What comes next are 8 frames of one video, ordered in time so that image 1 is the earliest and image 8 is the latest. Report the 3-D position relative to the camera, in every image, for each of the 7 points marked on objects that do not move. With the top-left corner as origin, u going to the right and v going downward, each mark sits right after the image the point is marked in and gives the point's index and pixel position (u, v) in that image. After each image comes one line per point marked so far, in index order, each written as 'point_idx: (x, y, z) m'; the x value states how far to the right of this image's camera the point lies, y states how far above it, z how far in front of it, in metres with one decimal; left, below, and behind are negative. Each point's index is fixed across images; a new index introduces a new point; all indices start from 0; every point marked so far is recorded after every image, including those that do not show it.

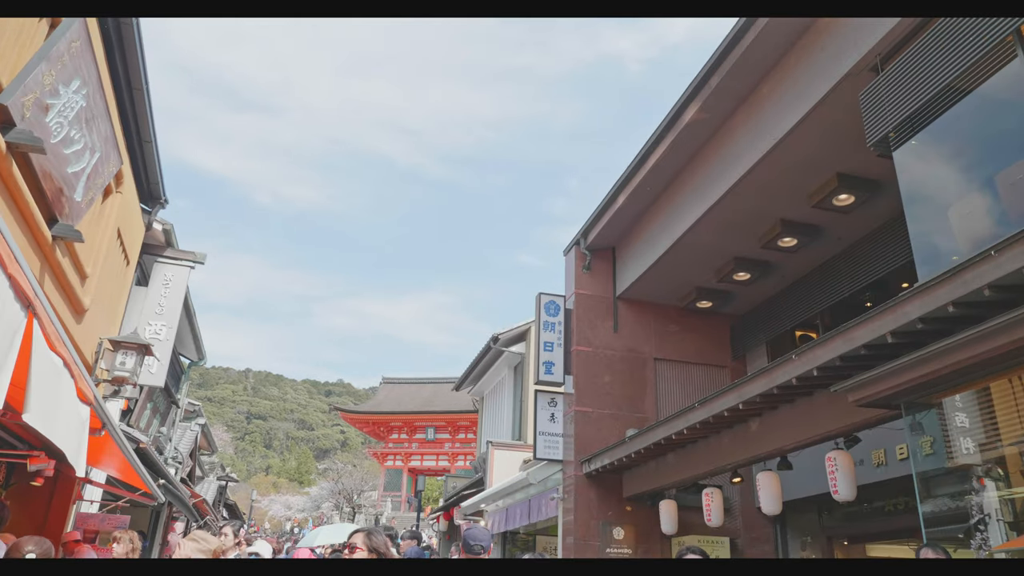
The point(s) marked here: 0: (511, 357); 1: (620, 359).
0: (-0.1, -2.0, +18.8) m
1: (+1.9, -1.3, +12.2) m
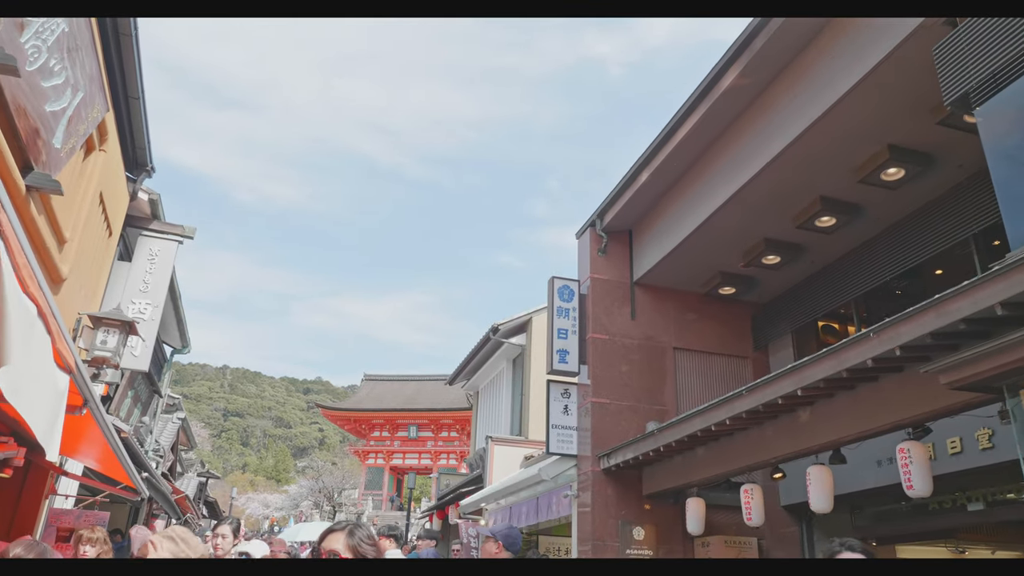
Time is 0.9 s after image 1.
0: (-0.1, -1.7, +18.1) m
1: (+2.1, -1.0, +11.5) m
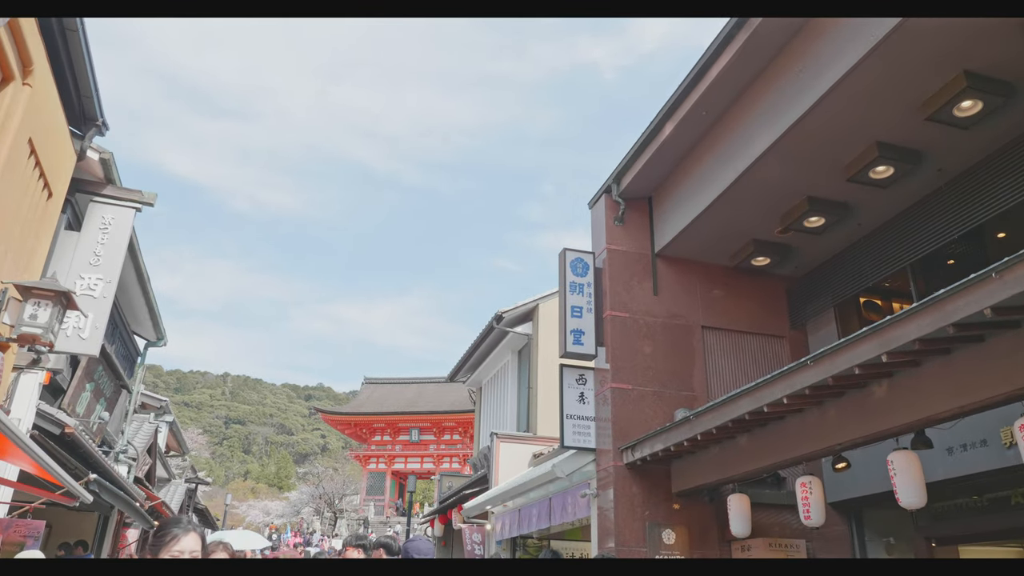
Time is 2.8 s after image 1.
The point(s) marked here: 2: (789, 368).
0: (+0.1, -1.3, +16.8) m
1: (+2.2, -0.6, +10.2) m
2: (+2.6, -0.7, +6.3) m
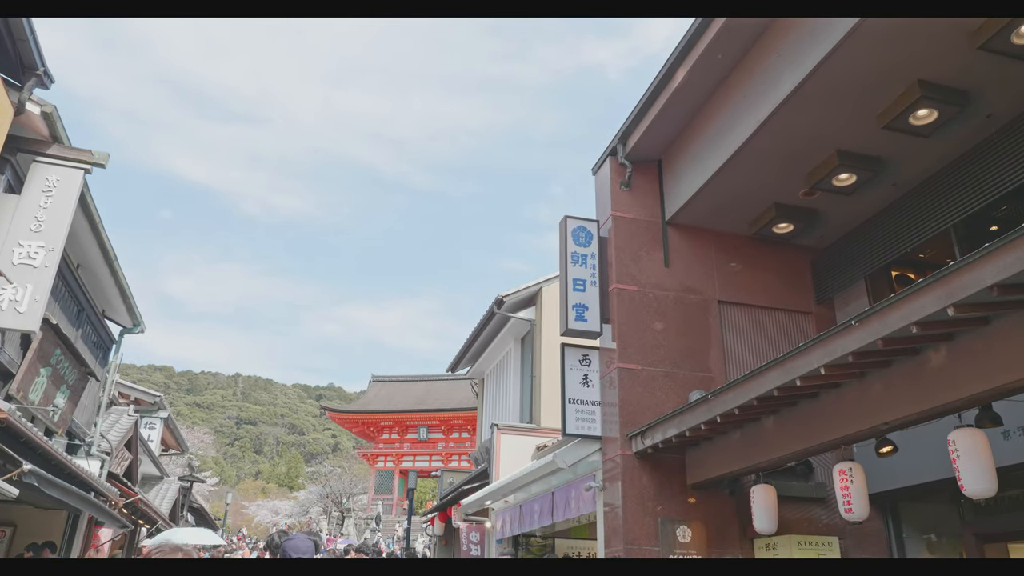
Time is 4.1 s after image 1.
0: (+0.1, -0.9, +15.8) m
1: (+2.2, -0.2, +9.2) m
2: (+2.5, -0.3, +5.3) m
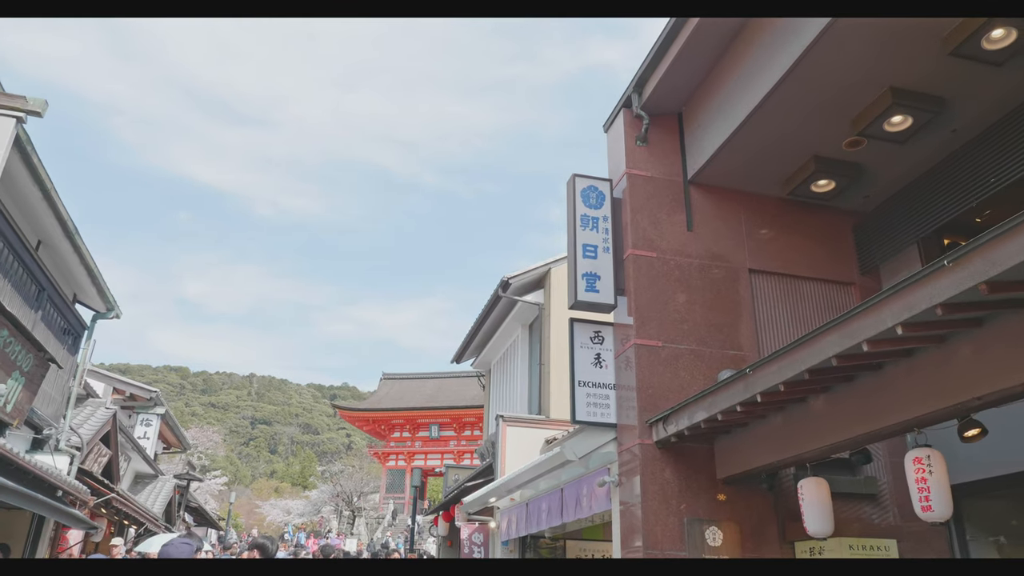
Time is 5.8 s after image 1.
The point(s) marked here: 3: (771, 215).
0: (+0.2, -0.5, +14.7) m
1: (+2.2, +0.2, +8.0) m
2: (+2.4, 0.0, +4.2) m
3: (+3.3, +0.9, +8.7) m
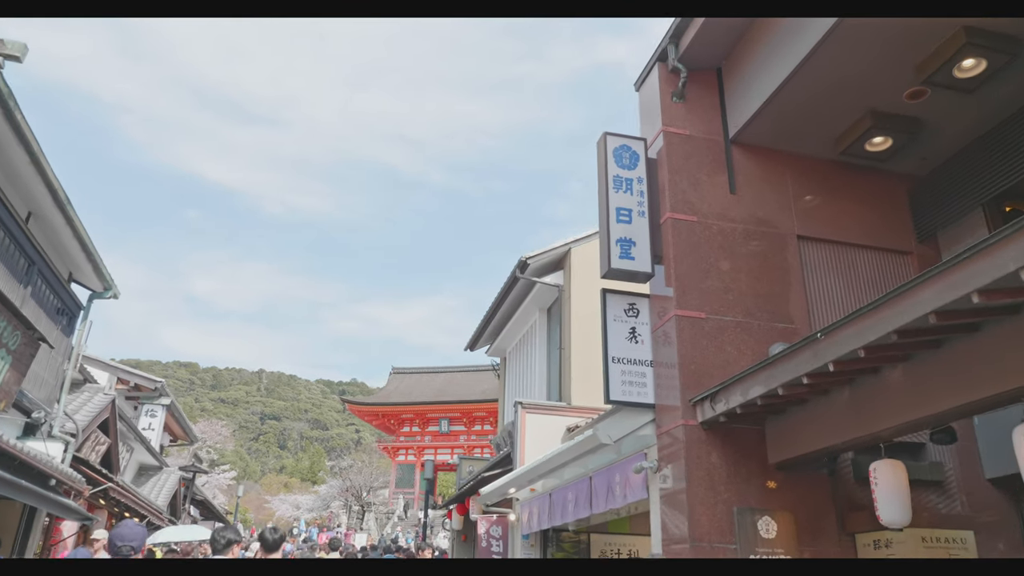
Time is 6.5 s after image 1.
0: (+0.6, -0.2, +14.0) m
1: (+2.5, +0.6, +7.3) m
2: (+2.6, +0.4, +3.5) m
3: (+3.6, +1.3, +7.9) m
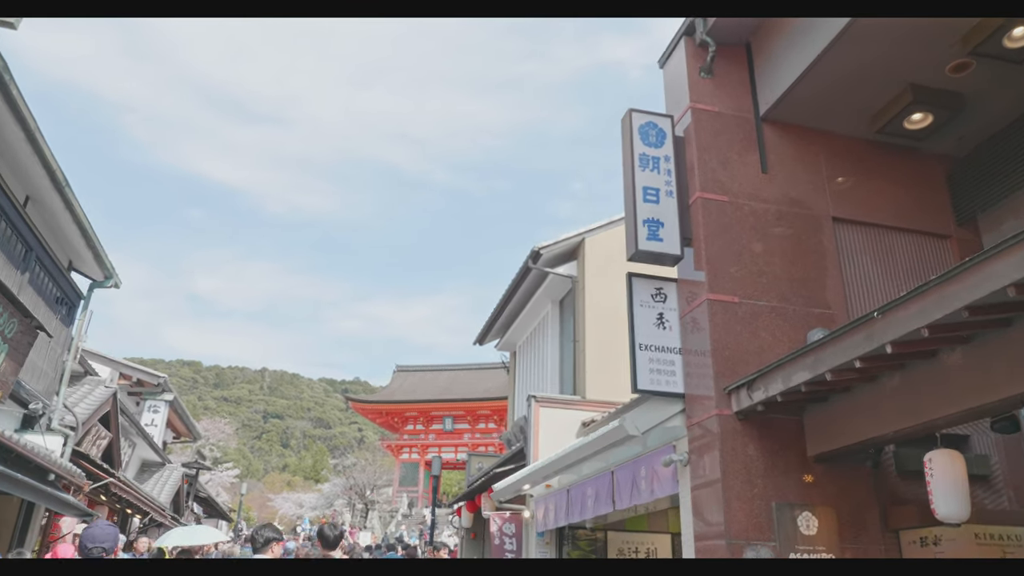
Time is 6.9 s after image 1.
0: (+0.8, 0.0, +13.6) m
1: (+2.7, +0.7, +6.9) m
2: (+2.8, +0.5, +3.1) m
3: (+3.8, +1.4, +7.6) m
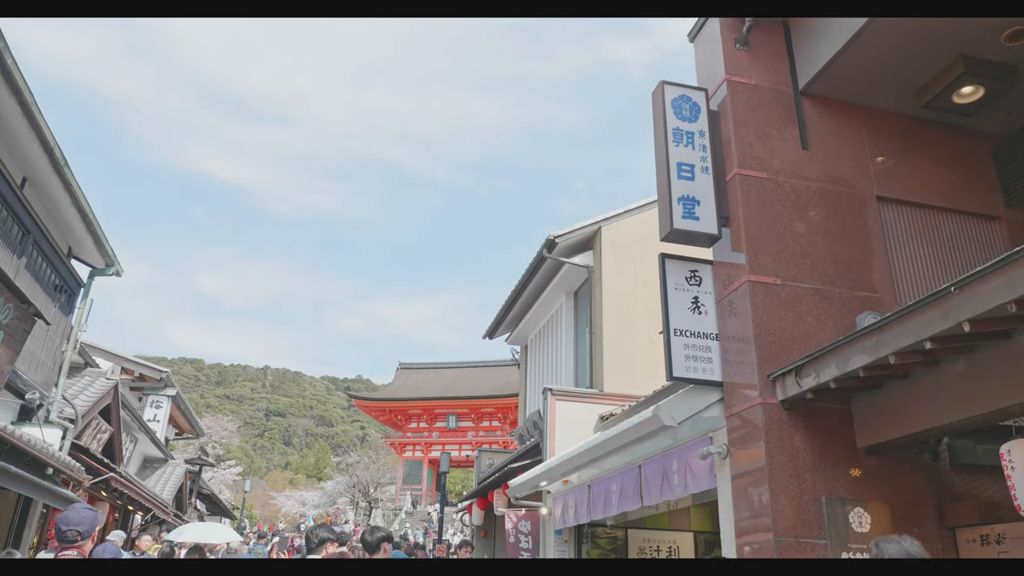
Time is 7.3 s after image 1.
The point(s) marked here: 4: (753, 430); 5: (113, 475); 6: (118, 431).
0: (+1.1, +0.2, +13.2) m
1: (+2.9, +0.9, +6.5) m
2: (+3.1, +0.7, +2.7) m
3: (+4.0, +1.6, +7.1) m
4: (+2.0, -1.2, +5.6) m
5: (-6.0, -2.8, +10.2) m
6: (-6.6, -2.4, +11.5) m
